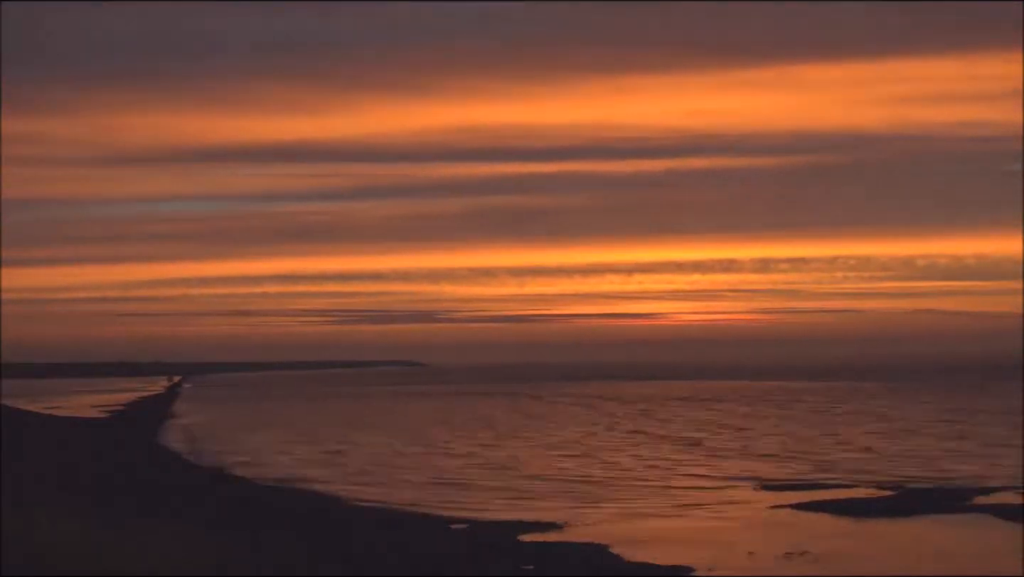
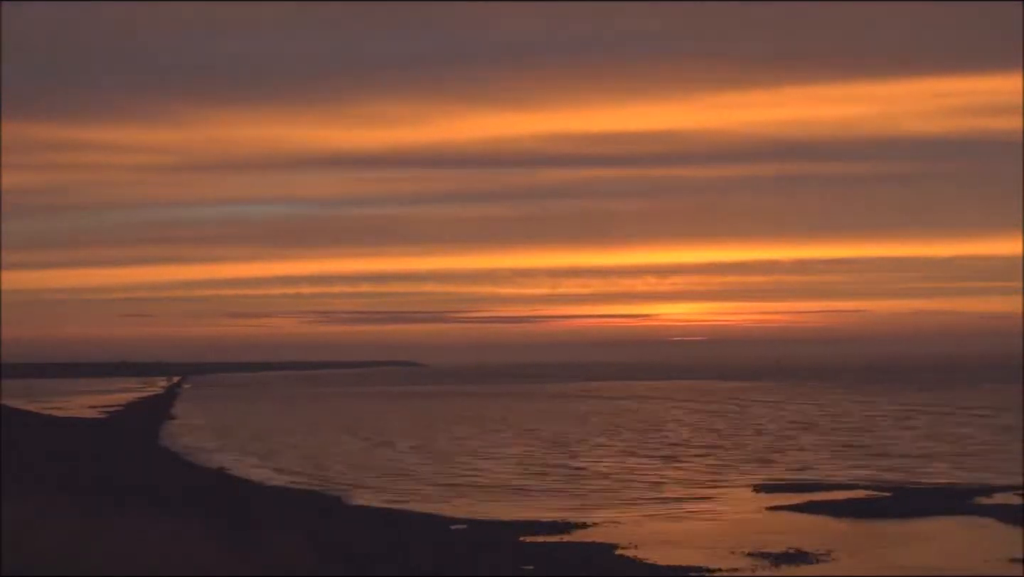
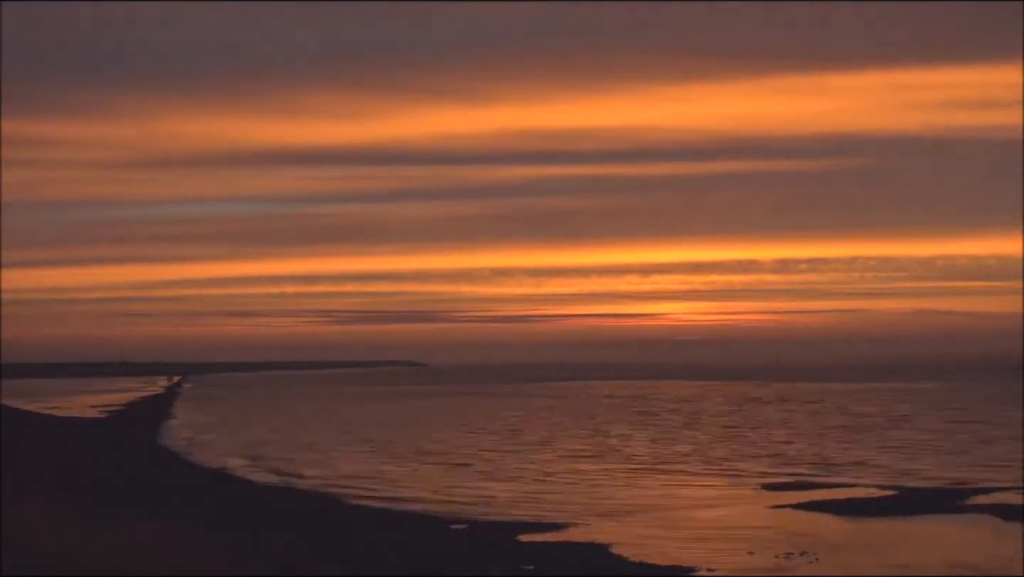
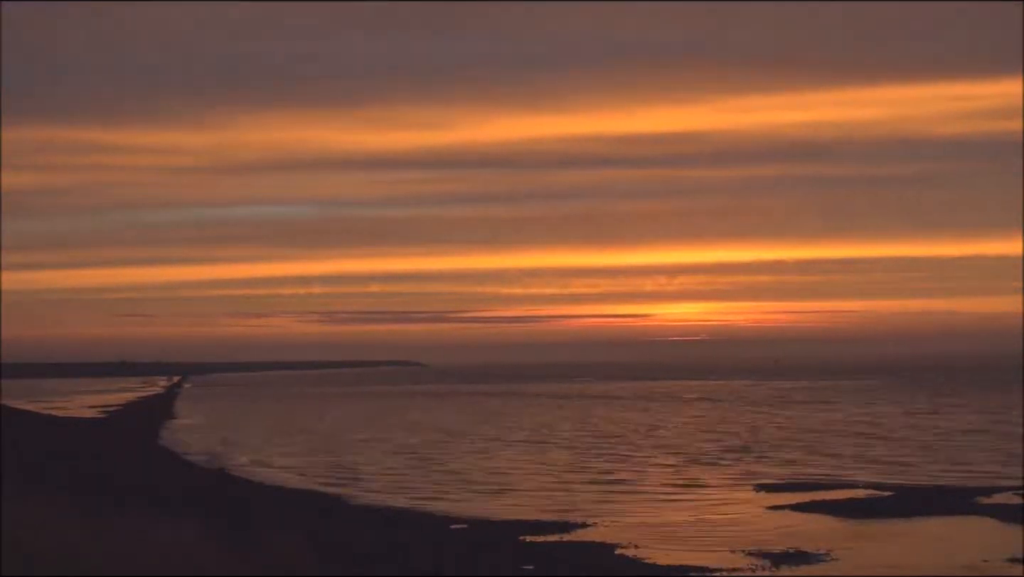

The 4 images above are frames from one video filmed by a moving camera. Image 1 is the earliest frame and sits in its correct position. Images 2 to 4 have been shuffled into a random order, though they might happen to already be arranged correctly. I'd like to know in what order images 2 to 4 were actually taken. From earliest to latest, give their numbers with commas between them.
3, 2, 4
